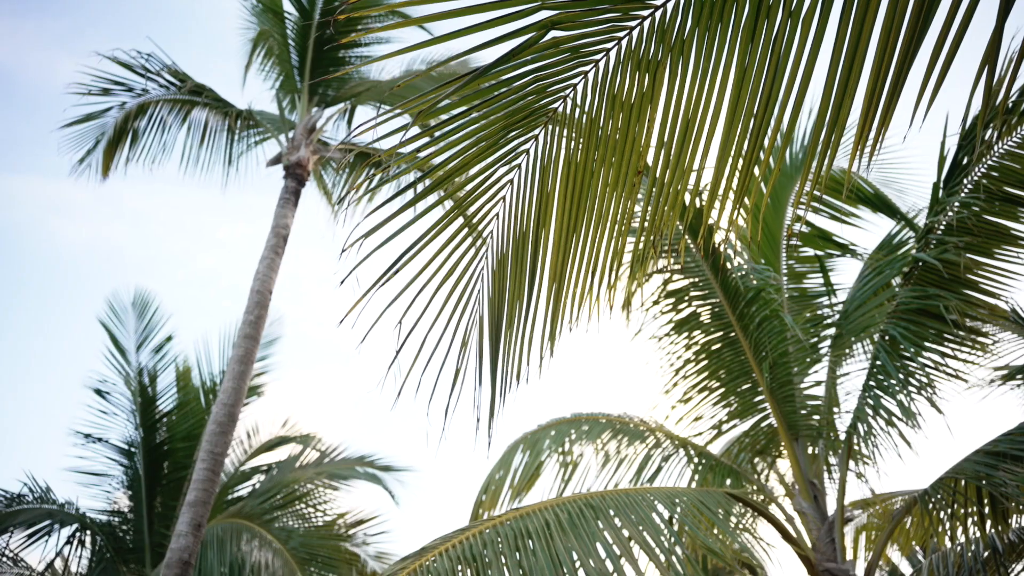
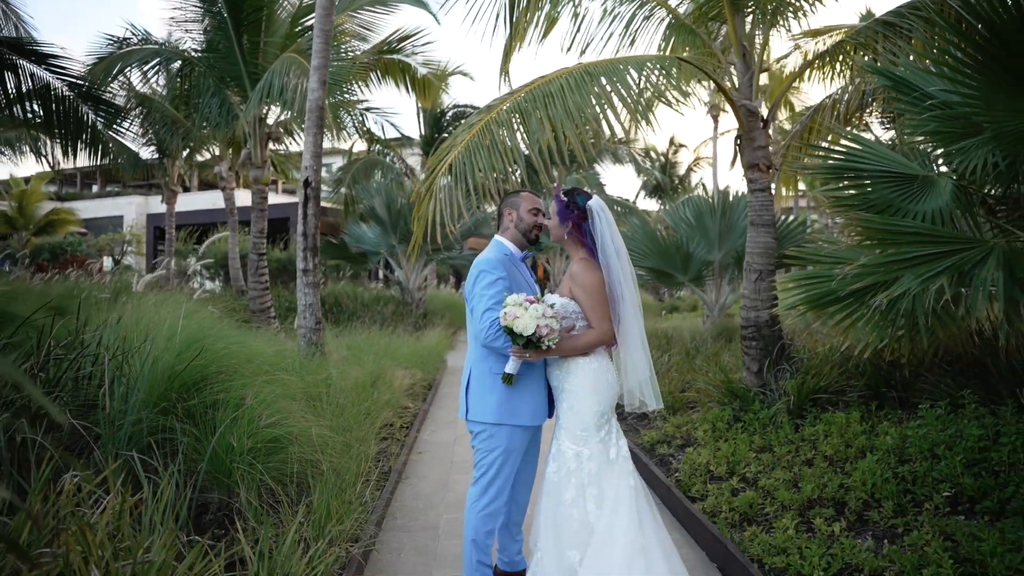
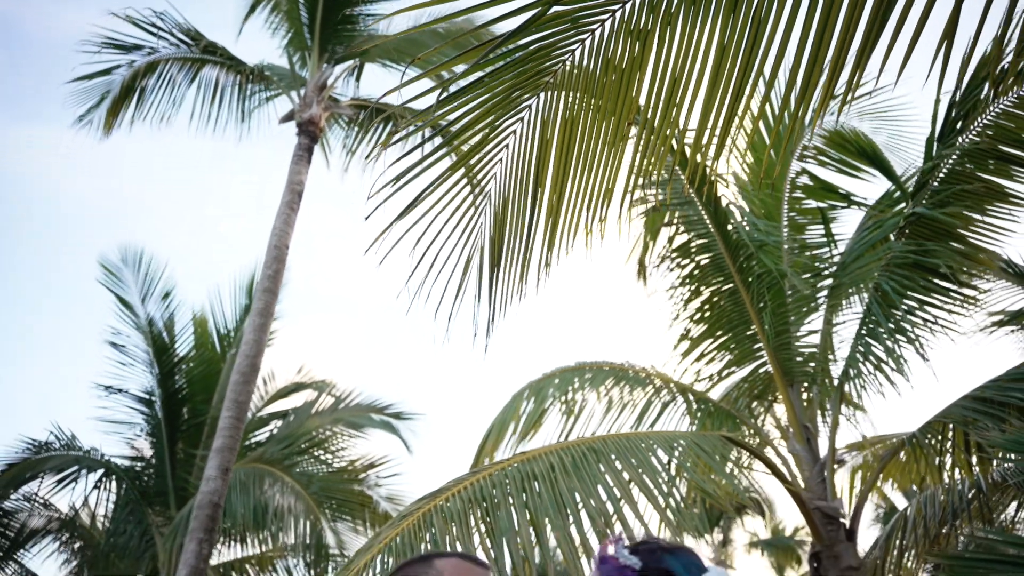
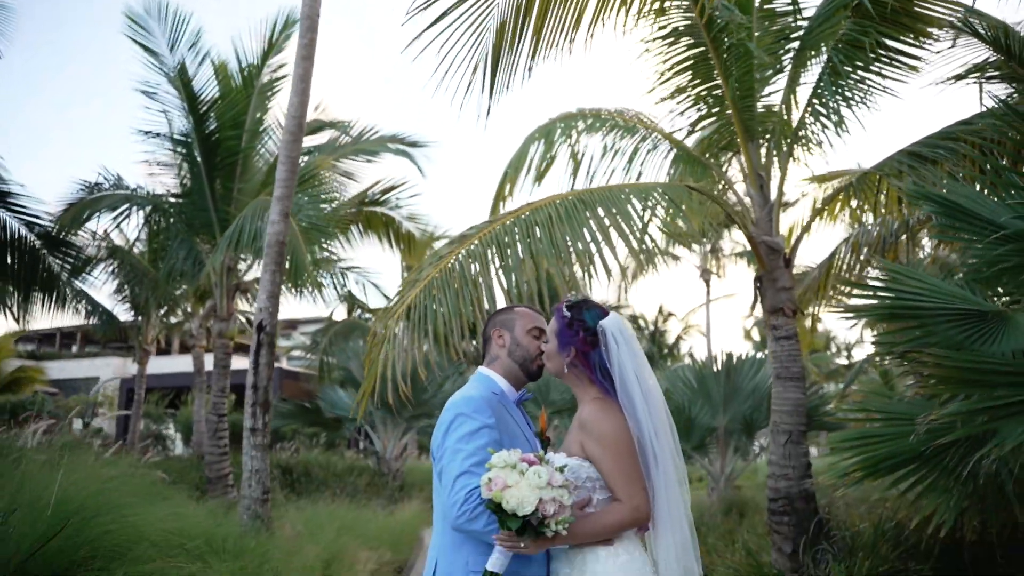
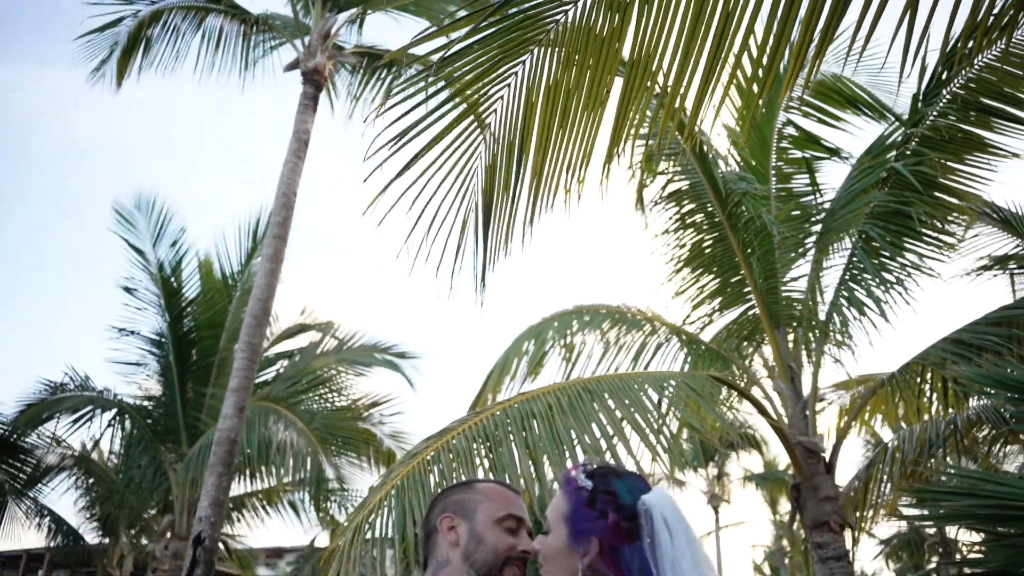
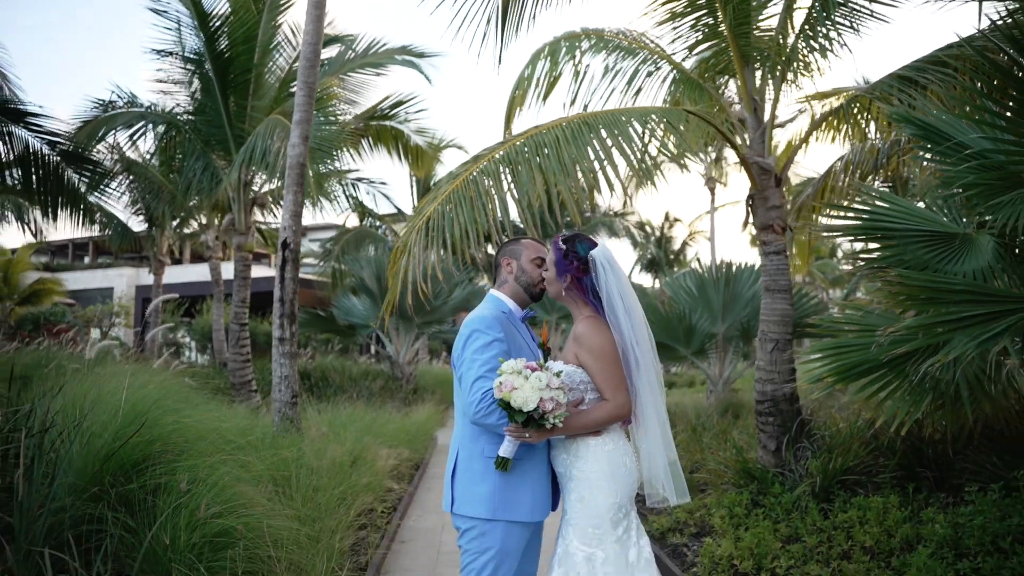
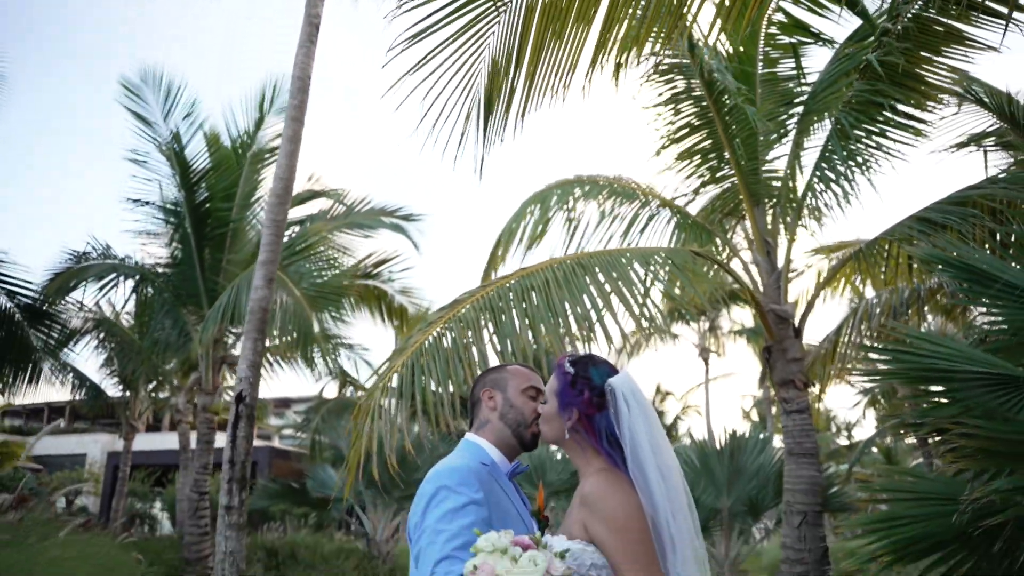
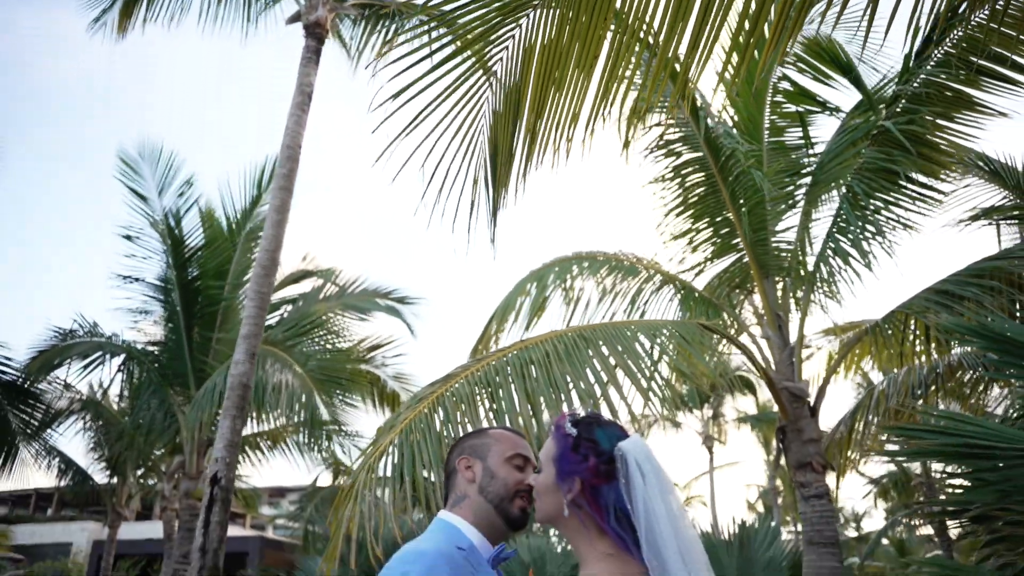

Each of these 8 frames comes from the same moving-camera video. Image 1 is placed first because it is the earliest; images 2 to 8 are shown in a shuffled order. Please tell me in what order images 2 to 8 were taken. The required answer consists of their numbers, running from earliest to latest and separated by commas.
3, 5, 8, 7, 4, 6, 2
